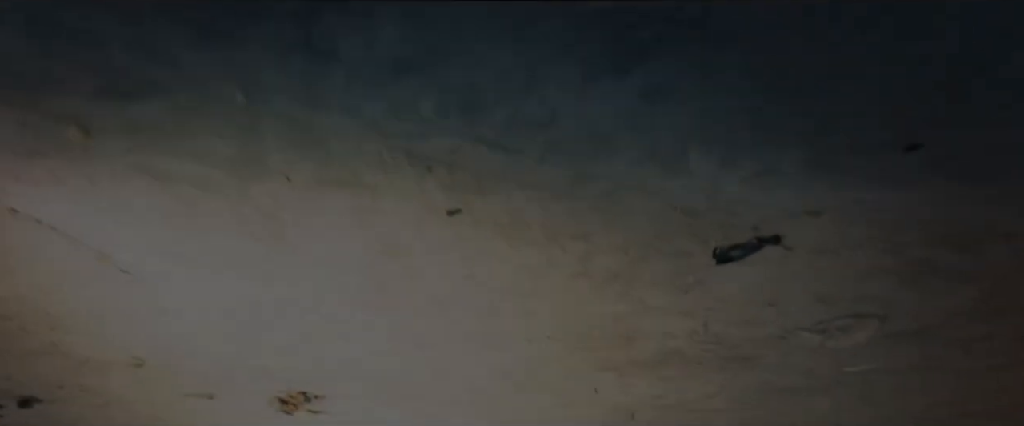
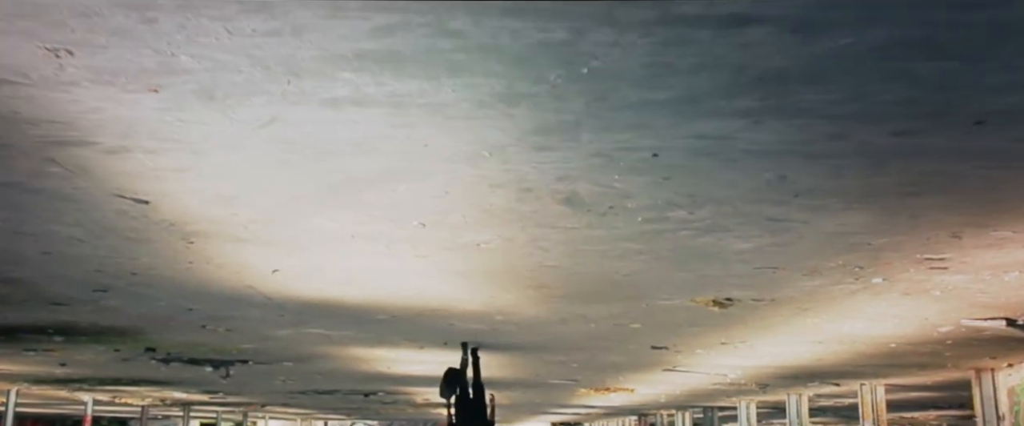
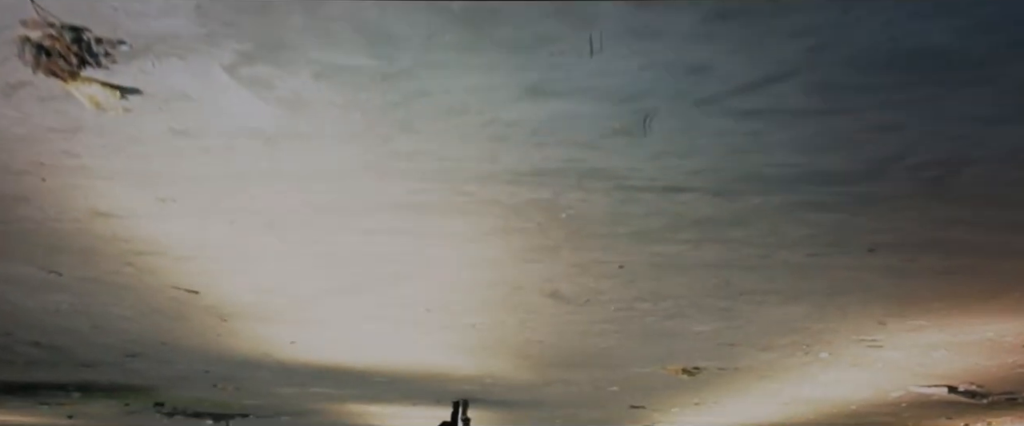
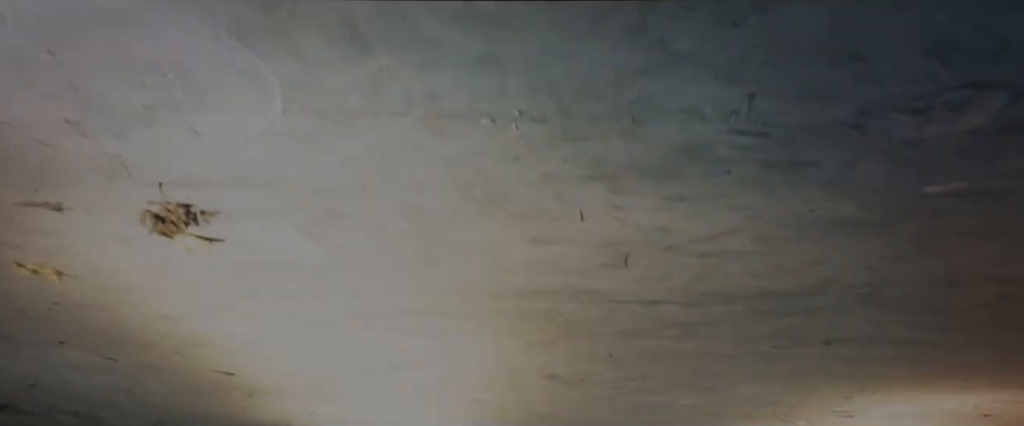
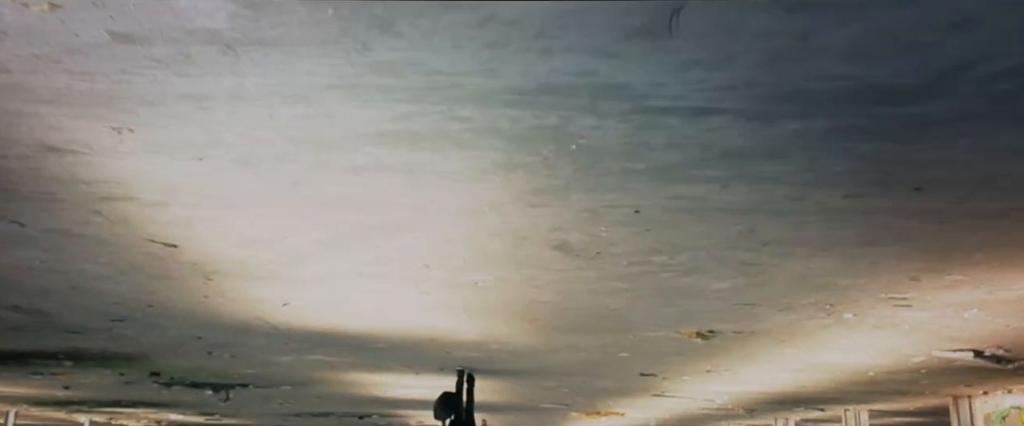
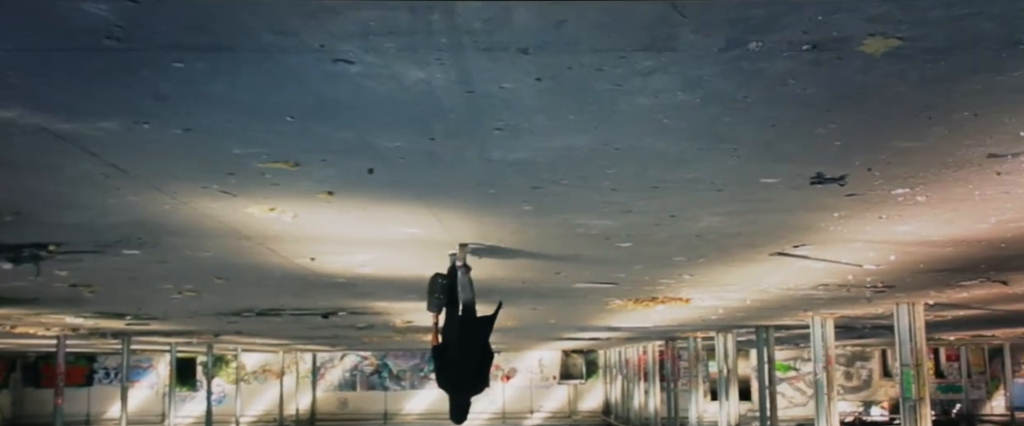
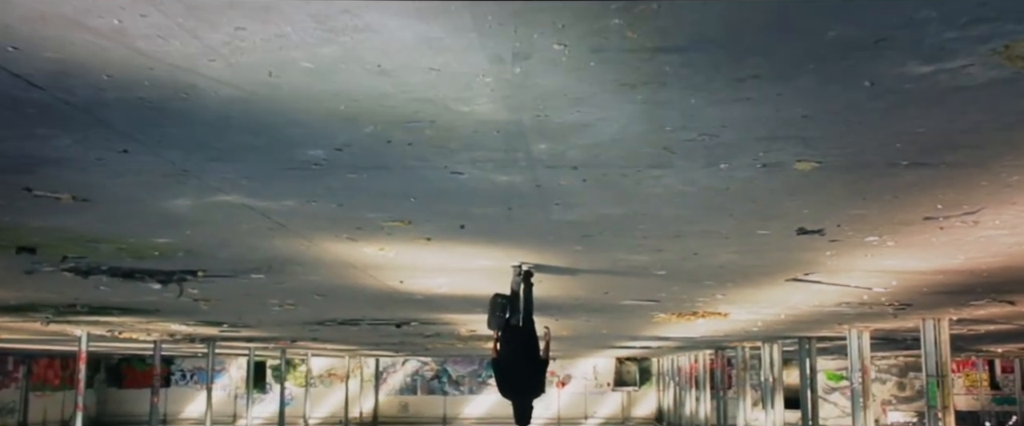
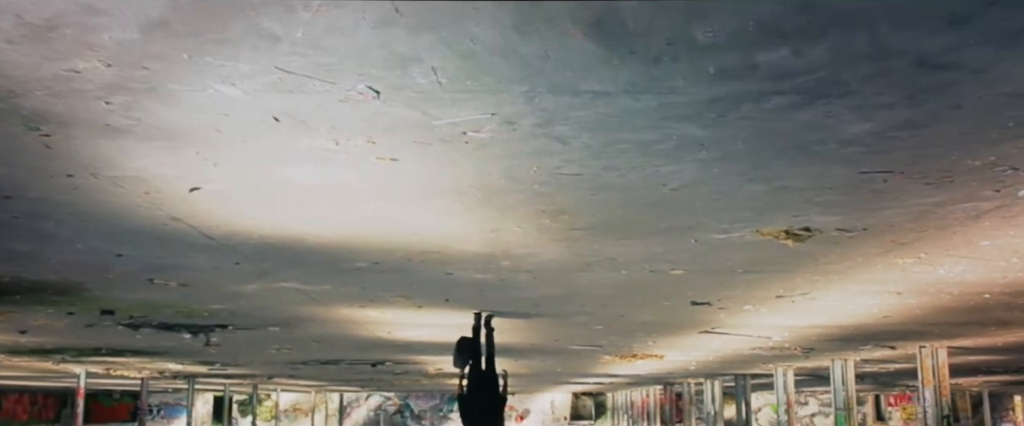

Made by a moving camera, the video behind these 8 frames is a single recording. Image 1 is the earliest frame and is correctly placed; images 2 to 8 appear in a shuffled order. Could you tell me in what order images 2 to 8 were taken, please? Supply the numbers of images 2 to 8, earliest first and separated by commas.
4, 3, 5, 2, 8, 7, 6
